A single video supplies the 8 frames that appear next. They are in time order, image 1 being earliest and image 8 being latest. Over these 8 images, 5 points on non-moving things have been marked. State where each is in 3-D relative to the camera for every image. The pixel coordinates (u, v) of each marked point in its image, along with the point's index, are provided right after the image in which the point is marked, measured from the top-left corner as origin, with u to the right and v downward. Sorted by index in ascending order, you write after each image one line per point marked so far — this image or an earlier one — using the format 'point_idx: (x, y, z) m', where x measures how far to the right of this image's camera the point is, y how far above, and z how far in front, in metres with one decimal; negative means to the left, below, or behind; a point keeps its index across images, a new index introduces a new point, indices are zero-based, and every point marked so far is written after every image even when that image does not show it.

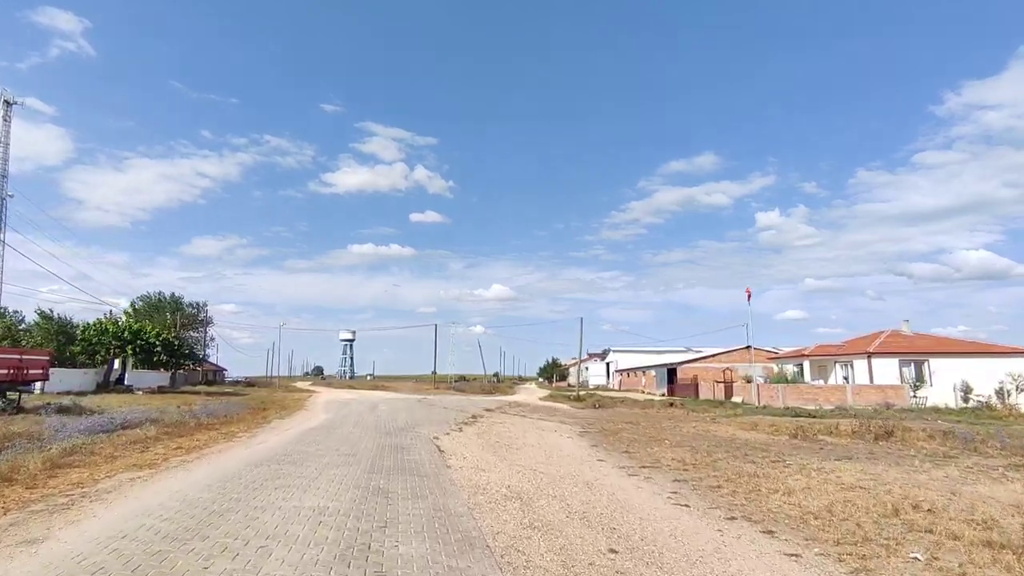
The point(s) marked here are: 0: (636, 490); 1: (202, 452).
0: (+1.9, -3.0, +11.0) m
1: (-5.4, -2.8, +12.8) m
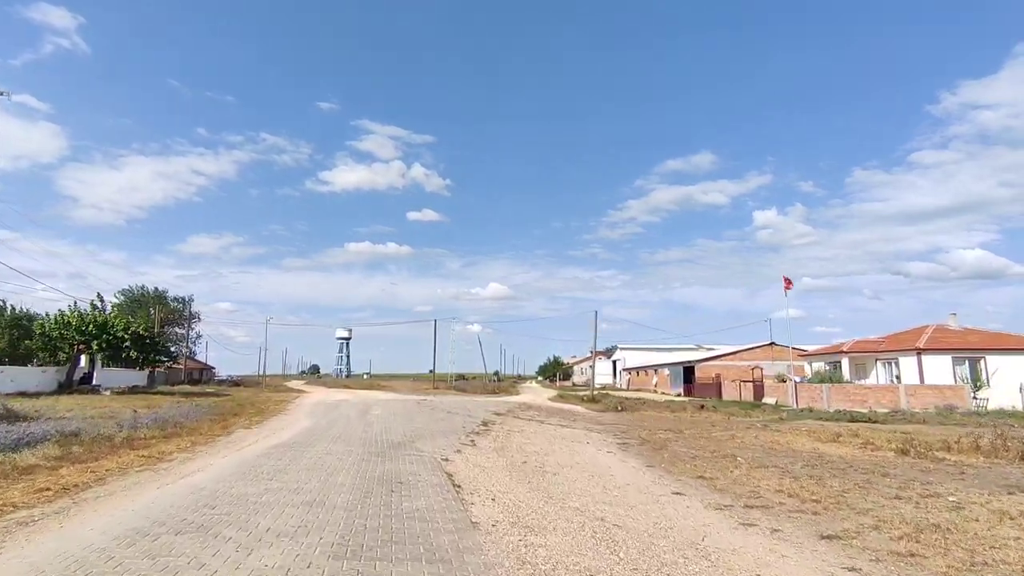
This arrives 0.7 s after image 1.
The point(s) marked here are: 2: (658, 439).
0: (+2.5, -2.5, +6.6) m
1: (-4.8, -2.3, +8.4) m
2: (+4.0, -4.1, +19.9) m
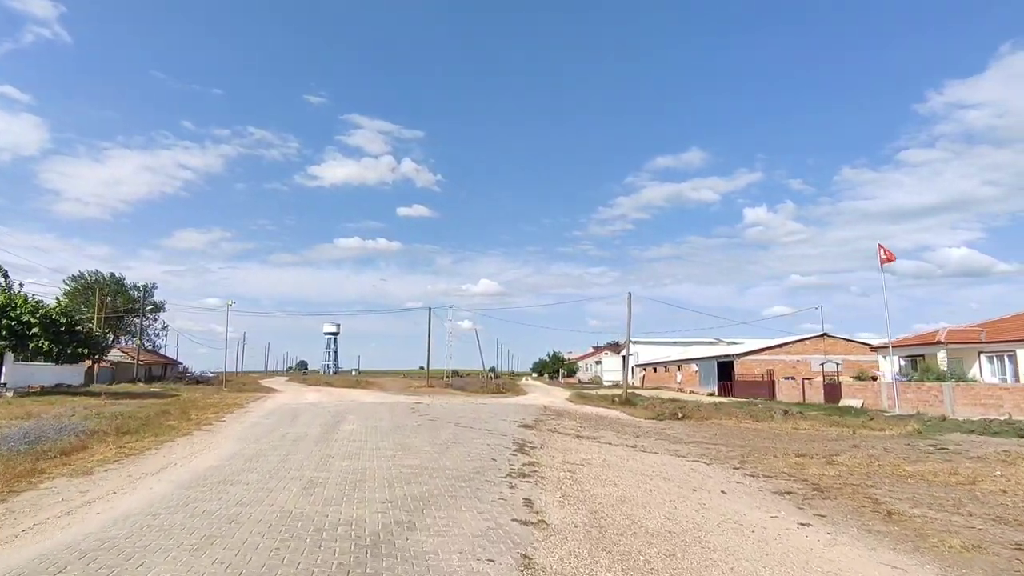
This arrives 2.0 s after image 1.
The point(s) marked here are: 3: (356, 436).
0: (+3.7, -1.5, -1.9) m
1: (-3.6, -1.2, -0.2) m
2: (+5.0, -3.0, +11.4) m
3: (-3.9, -3.7, +18.6) m
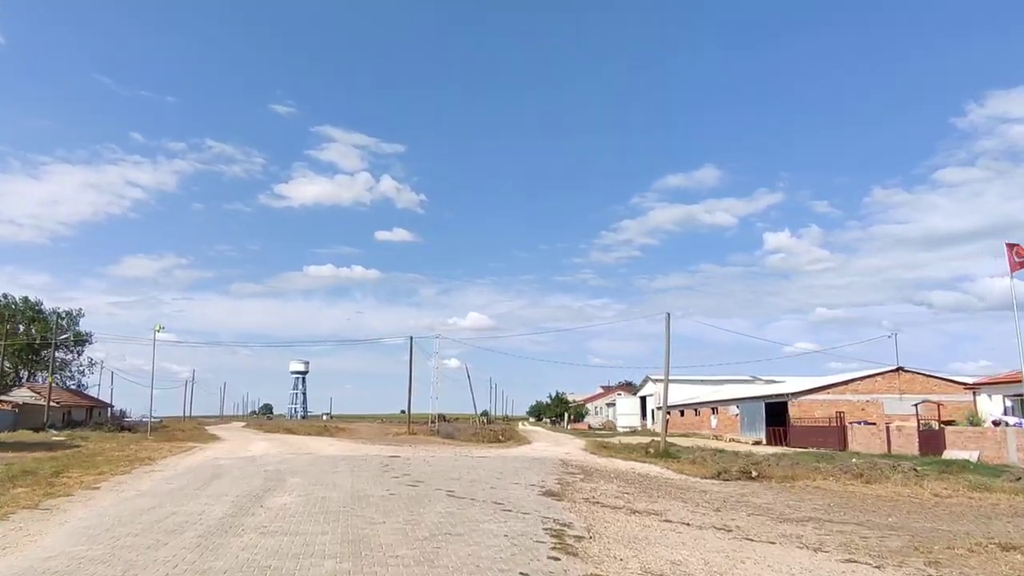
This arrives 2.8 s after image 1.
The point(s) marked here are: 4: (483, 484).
0: (+5.0, -0.1, -8.7) m
1: (-2.3, +0.1, -7.3) m
2: (+5.8, -2.4, +4.5) m
3: (-3.5, -3.5, +11.3) m
4: (-0.7, -4.8, +17.9) m
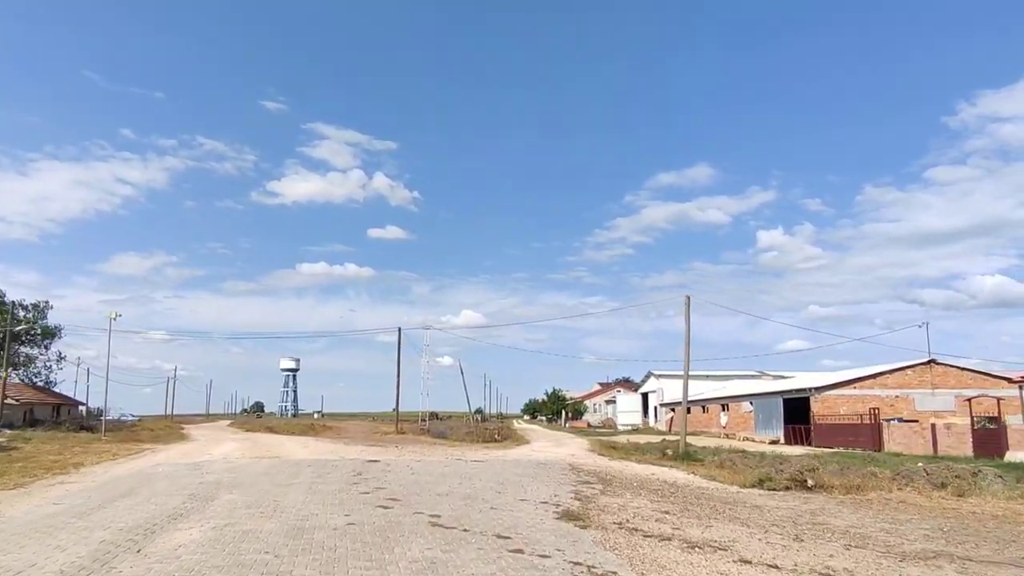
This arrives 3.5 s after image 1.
0: (+5.3, +0.7, -13.1) m
1: (-2.0, +0.9, -11.8) m
2: (+6.0, -1.6, +0.1) m
3: (-3.3, -2.7, +6.8) m
4: (-0.6, -4.0, +13.5) m
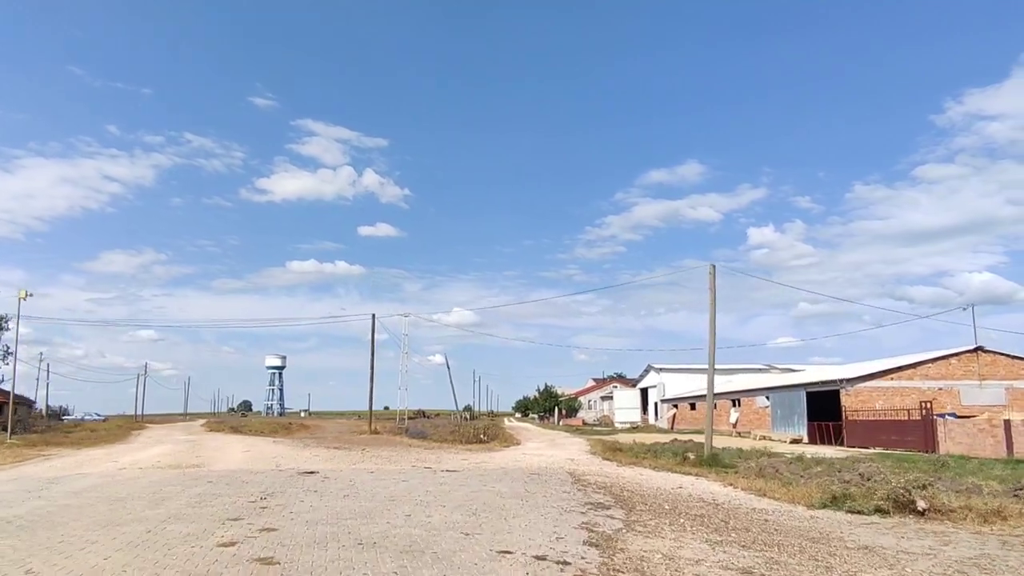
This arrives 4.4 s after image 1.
0: (+5.3, +1.8, -19.1) m
1: (-2.0, +2.0, -17.9) m
2: (+5.8, -0.5, -6.0) m
3: (-3.5, -1.6, +0.7) m
4: (-0.9, -2.8, +7.4) m
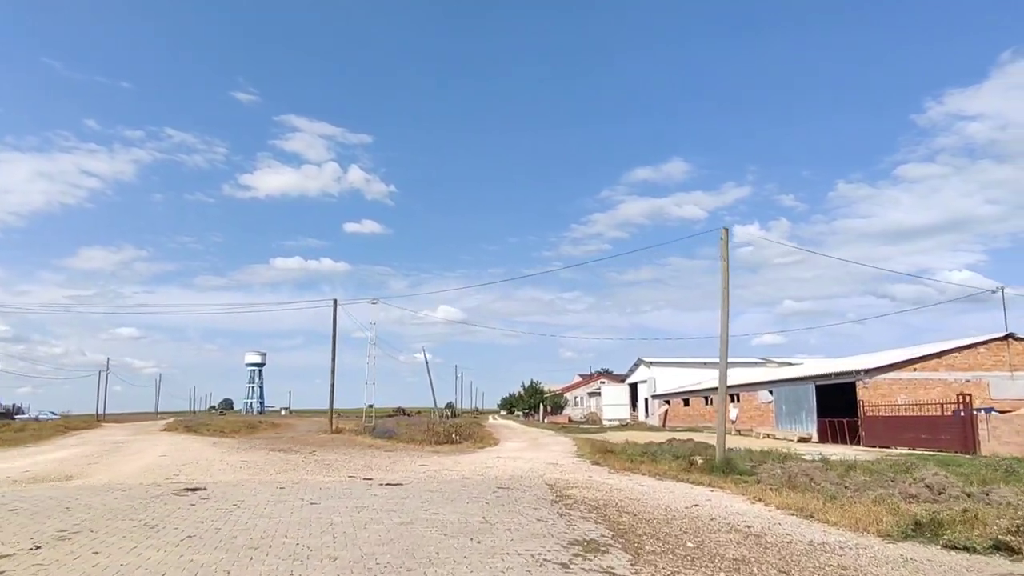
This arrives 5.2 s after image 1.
0: (+5.3, +2.6, -23.9) m
1: (-2.1, +2.8, -22.8) m
2: (+5.5, +0.4, -10.7) m
3: (-3.9, -0.7, -4.2) m
4: (-1.5, -1.9, +2.6) m
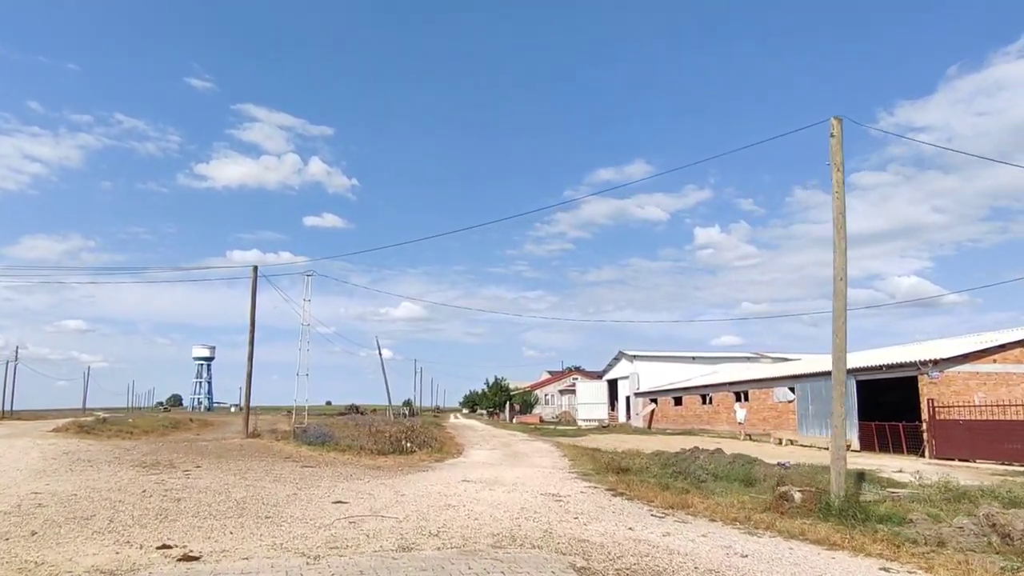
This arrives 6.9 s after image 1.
0: (+7.3, +3.9, -32.4) m
1: (-0.1, +4.2, -31.6) m
2: (+6.9, +1.7, -19.2) m
3: (-2.9, +0.7, -13.2) m
4: (-0.8, -0.5, -6.3) m
